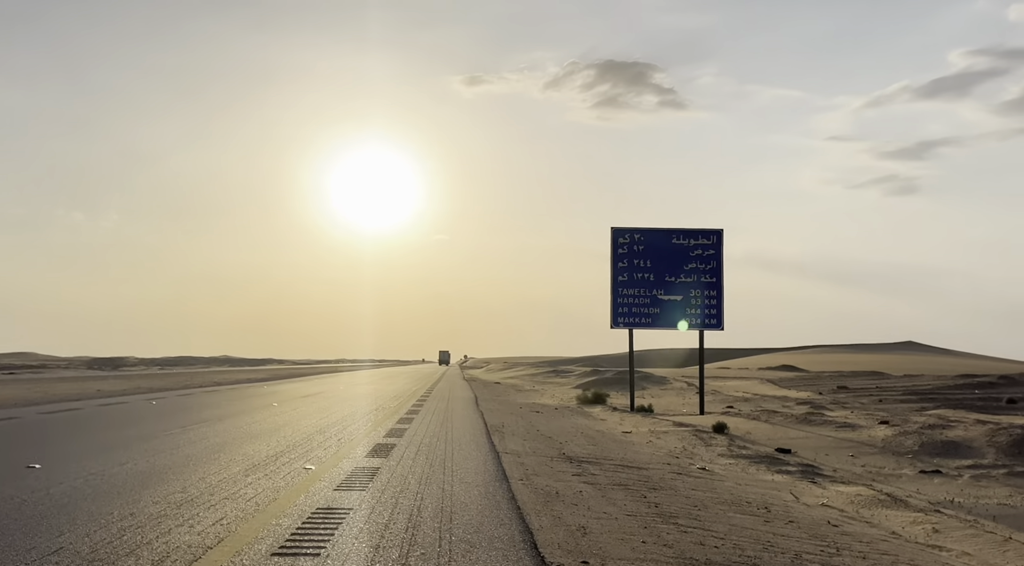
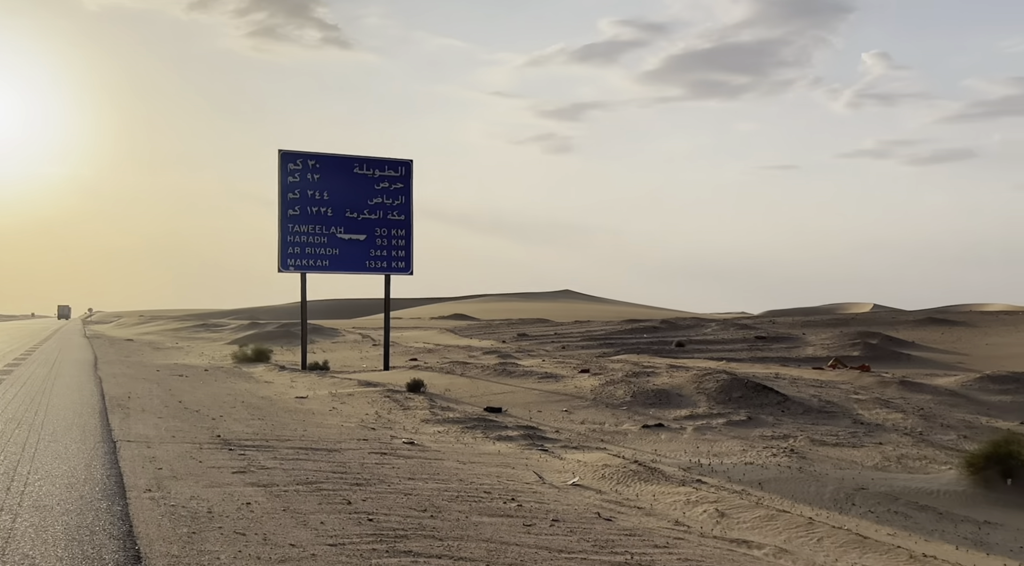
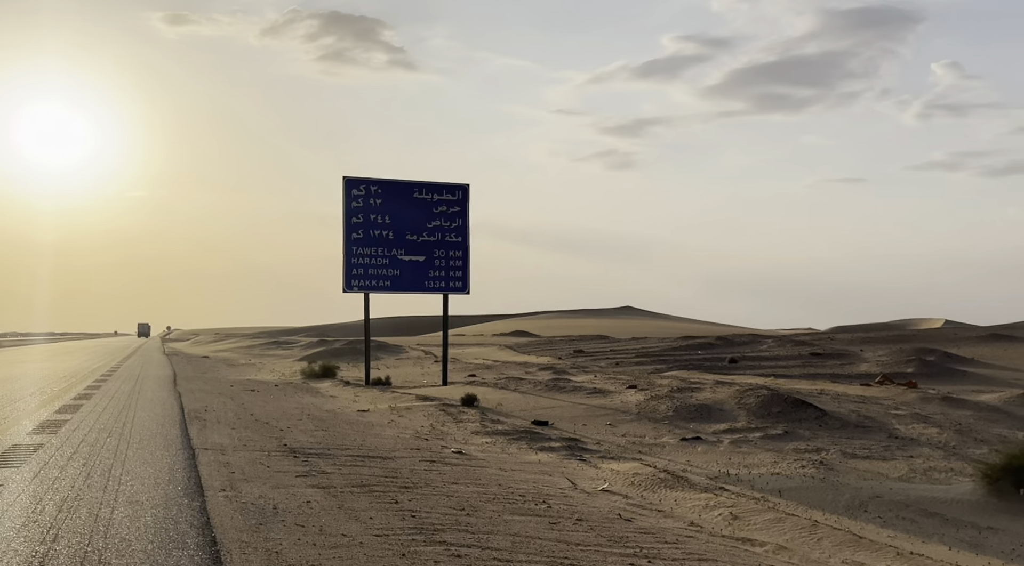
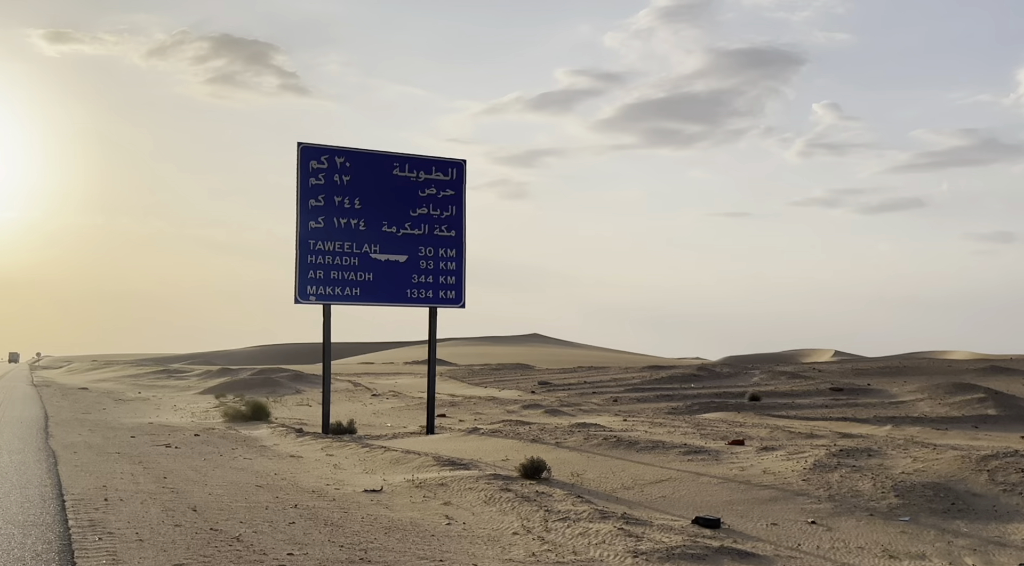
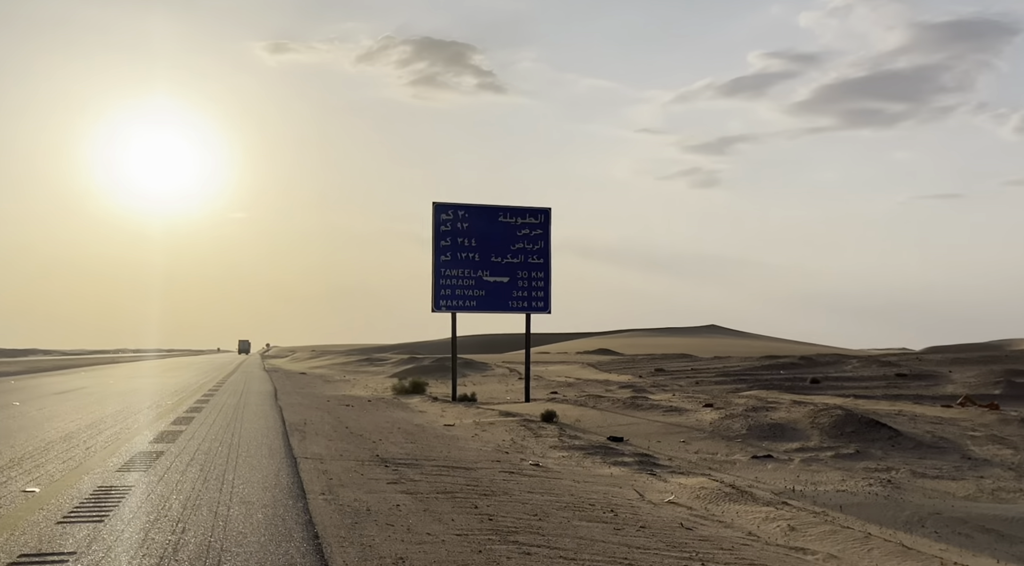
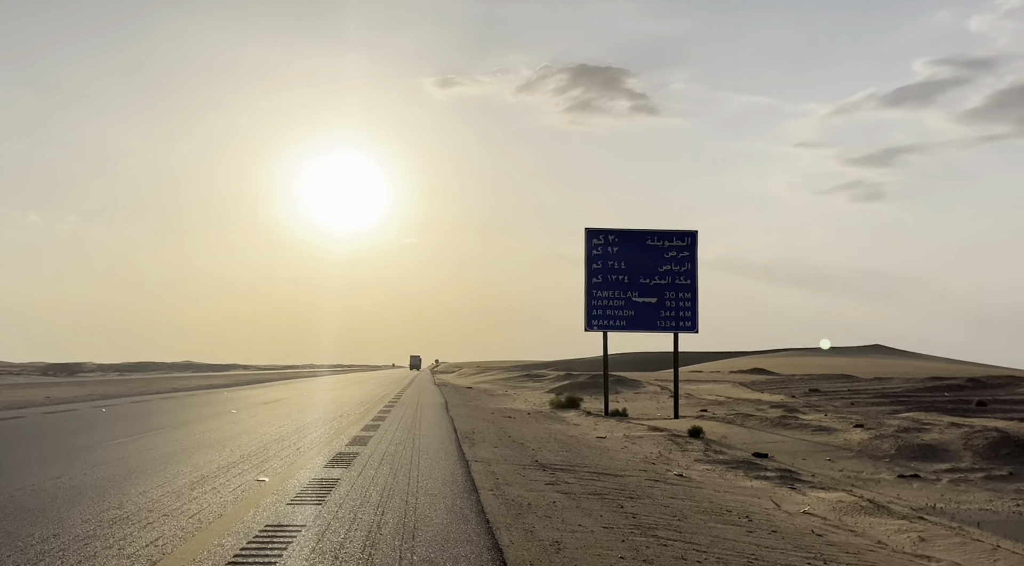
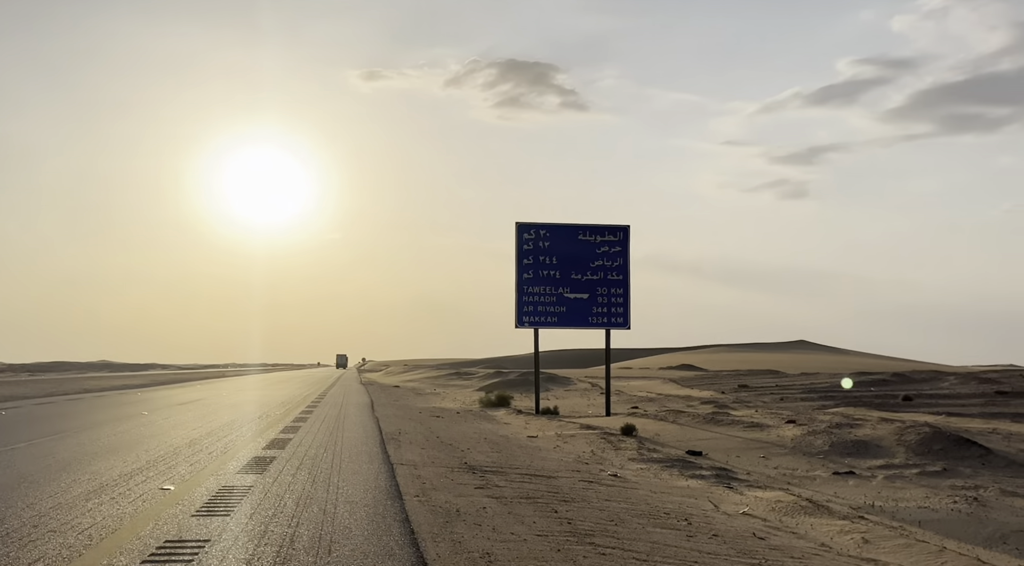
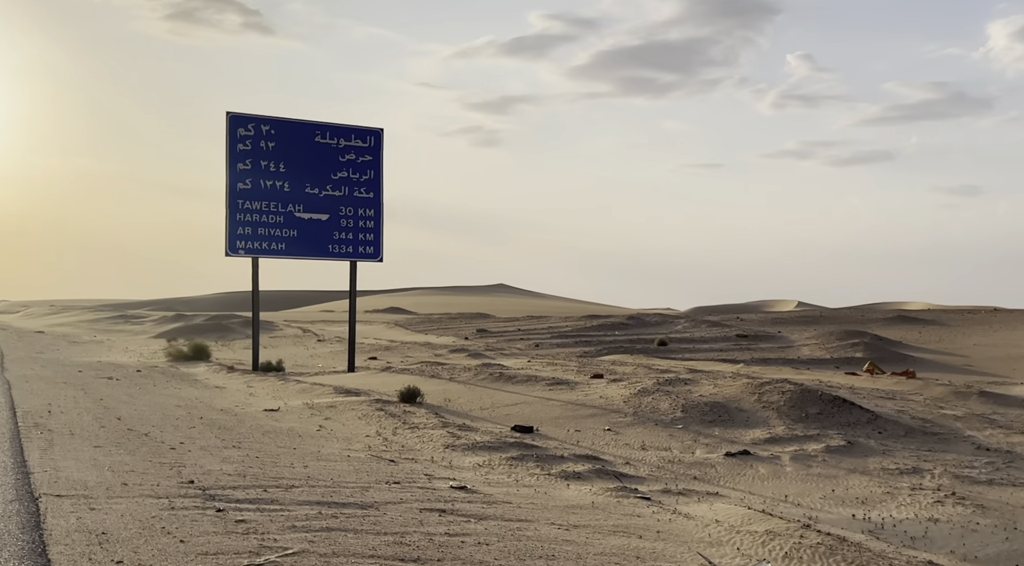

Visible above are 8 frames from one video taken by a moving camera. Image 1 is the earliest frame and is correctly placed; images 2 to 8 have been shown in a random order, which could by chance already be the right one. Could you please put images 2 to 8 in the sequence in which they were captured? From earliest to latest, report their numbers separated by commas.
6, 7, 5, 3, 2, 8, 4
